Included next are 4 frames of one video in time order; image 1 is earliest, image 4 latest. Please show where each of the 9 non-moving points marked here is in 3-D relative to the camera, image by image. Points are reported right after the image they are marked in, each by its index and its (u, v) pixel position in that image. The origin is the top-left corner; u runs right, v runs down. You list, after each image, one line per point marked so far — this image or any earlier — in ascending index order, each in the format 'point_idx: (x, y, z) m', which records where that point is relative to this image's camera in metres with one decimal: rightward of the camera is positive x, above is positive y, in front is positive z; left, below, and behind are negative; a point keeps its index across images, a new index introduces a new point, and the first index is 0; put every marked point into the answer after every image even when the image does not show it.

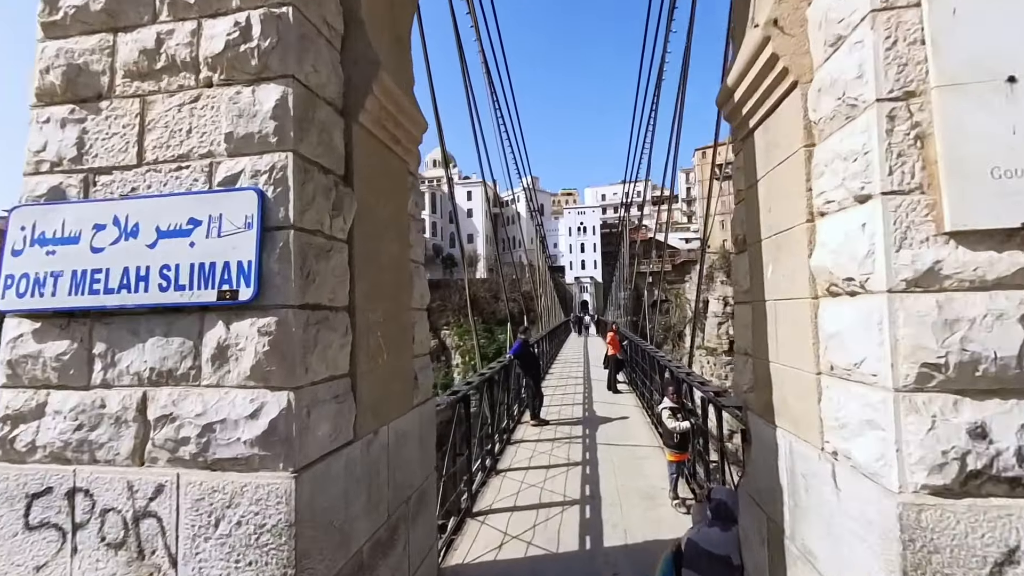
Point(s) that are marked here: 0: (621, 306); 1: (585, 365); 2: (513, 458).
0: (+4.0, -0.7, +19.8) m
1: (+1.5, -1.7, +11.1) m
2: (0.0, -1.2, +3.6) m
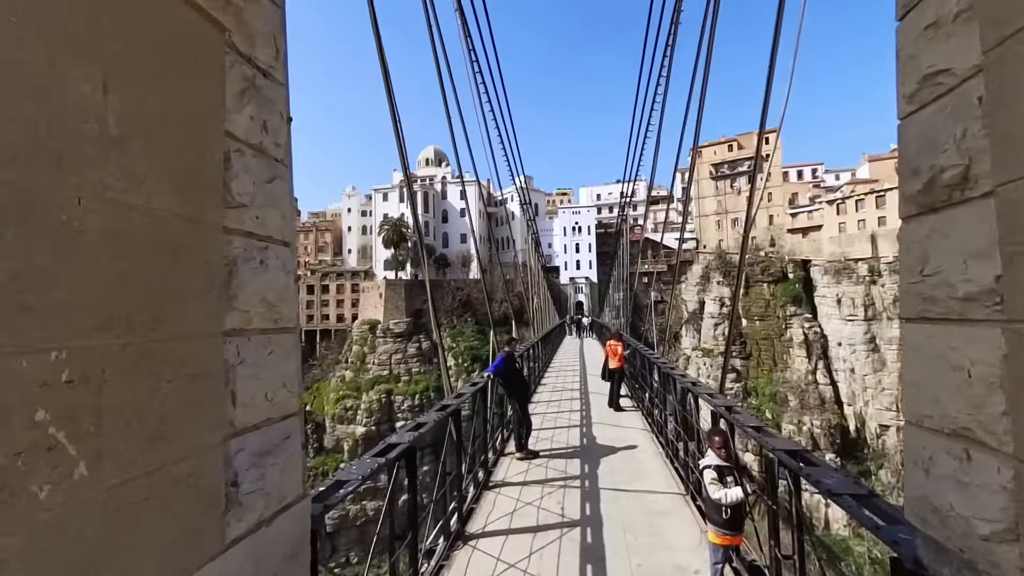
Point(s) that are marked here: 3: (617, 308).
0: (+3.7, -0.7, +19.1) m
1: (+1.4, -1.7, +10.5) m
2: (-0.1, -1.2, +2.9) m
3: (+3.8, -0.7, +18.9) m
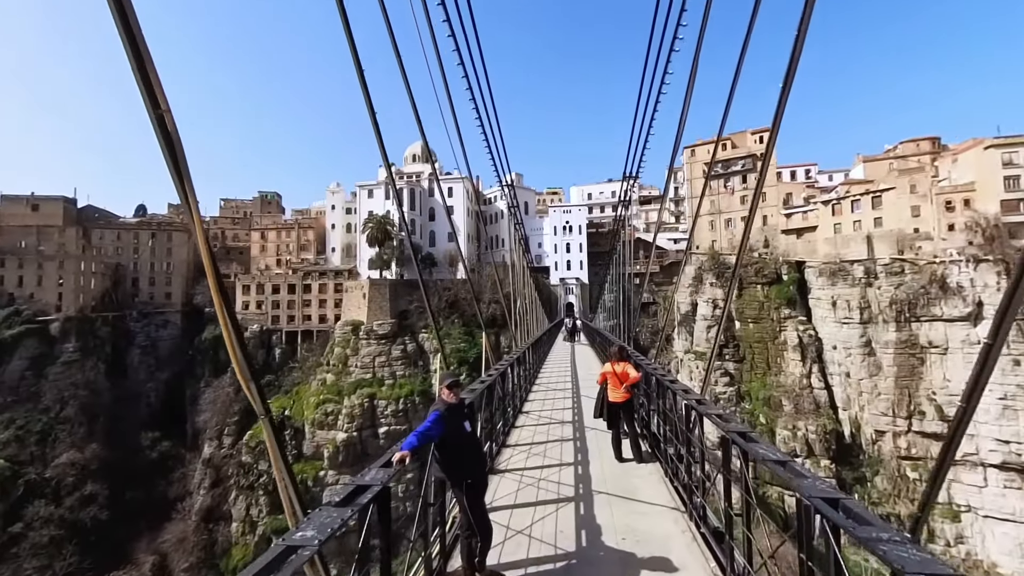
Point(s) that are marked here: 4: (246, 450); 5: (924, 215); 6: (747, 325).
0: (+3.3, -0.7, +17.9) m
1: (+1.1, -1.7, +9.2) m
2: (-0.3, -1.2, +1.6) m
3: (+3.3, -0.7, +17.7) m
4: (-9.9, -6.0, +19.8) m
5: (+14.0, +2.5, +18.2) m
6: (+8.9, -1.4, +19.9) m
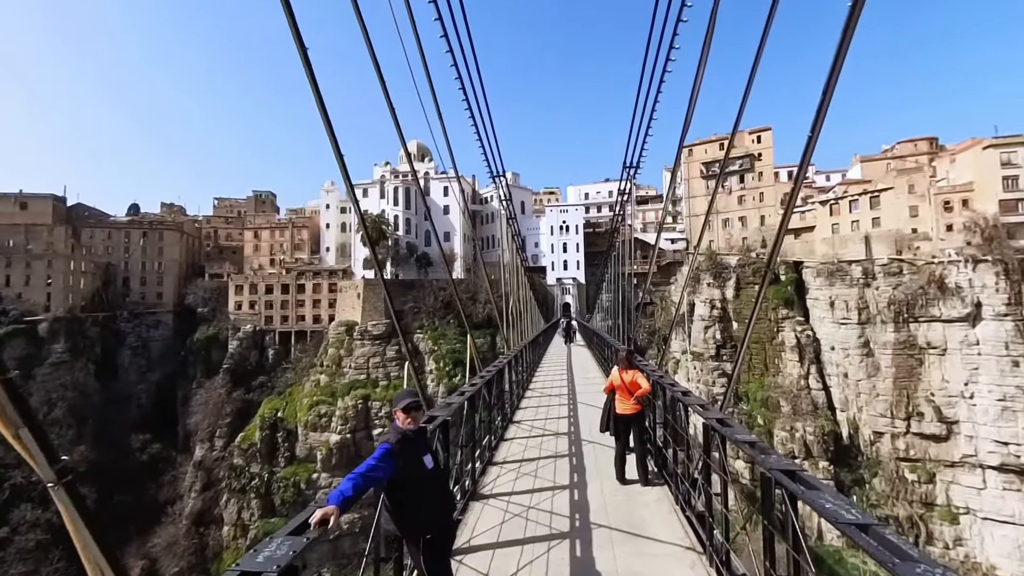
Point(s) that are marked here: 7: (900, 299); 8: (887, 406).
0: (+3.1, -0.7, +17.5) m
1: (+0.9, -1.7, +8.8) m
2: (-0.3, -1.2, +1.2) m
3: (+3.1, -0.7, +17.4) m
4: (-10.1, -6.0, +19.4) m
5: (+13.9, +2.5, +17.9) m
6: (+8.8, -1.4, +19.6) m
7: (+11.6, -0.3, +15.7) m
8: (+11.3, -3.6, +15.8) m
